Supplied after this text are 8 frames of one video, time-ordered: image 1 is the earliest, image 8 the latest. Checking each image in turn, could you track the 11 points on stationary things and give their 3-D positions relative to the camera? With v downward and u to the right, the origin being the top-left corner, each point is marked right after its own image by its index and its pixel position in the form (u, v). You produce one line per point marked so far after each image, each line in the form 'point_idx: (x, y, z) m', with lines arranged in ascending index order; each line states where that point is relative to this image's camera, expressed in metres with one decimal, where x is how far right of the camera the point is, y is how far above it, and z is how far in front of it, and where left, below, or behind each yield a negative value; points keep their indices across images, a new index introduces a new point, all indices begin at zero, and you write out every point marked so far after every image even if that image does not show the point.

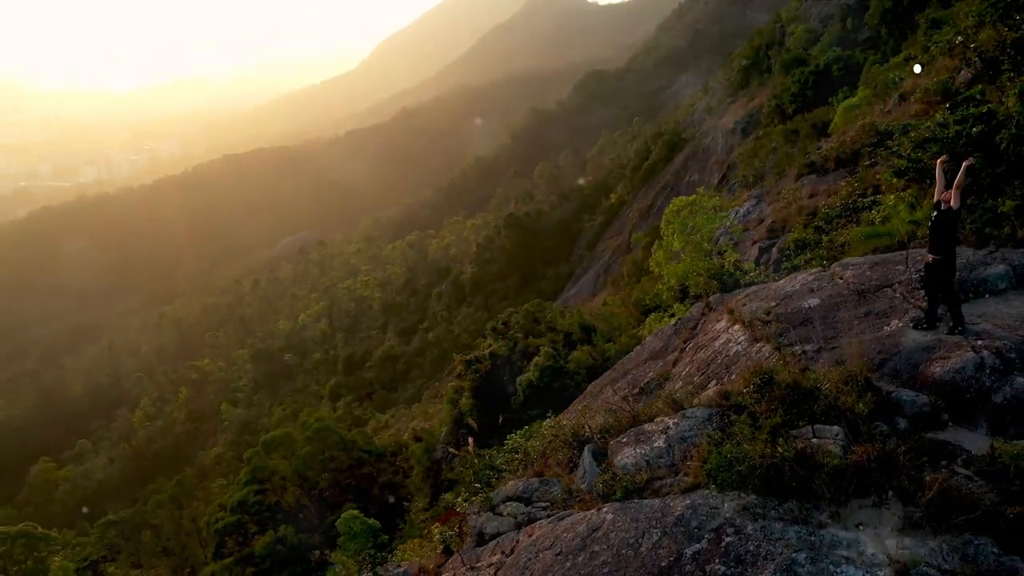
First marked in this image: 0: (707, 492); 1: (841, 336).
0: (+1.1, -1.1, +4.7) m
1: (+2.1, -0.3, +5.5) m
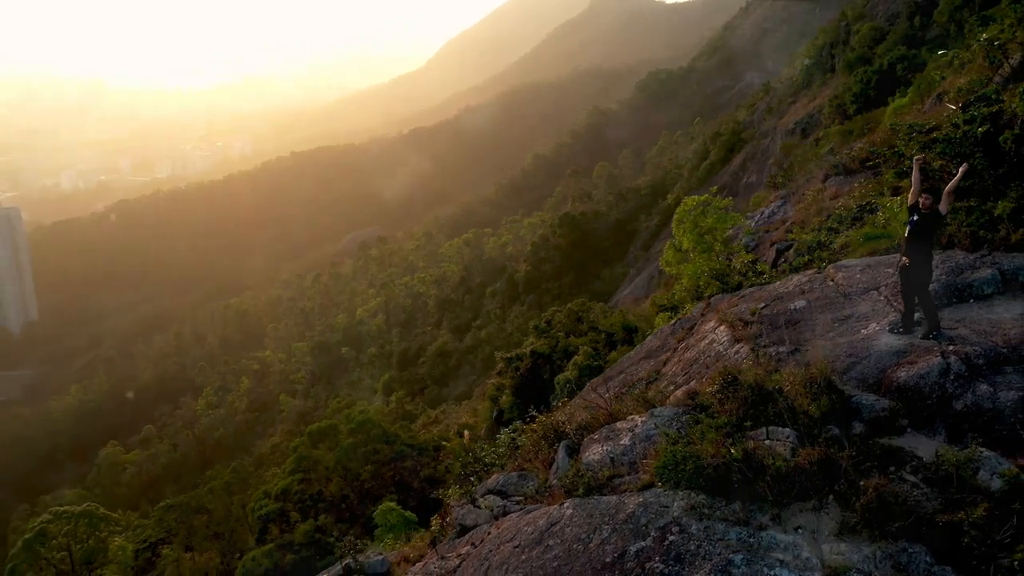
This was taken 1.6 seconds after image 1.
0: (+0.8, -1.1, +4.7) m
1: (+2.0, -0.3, +5.5) m
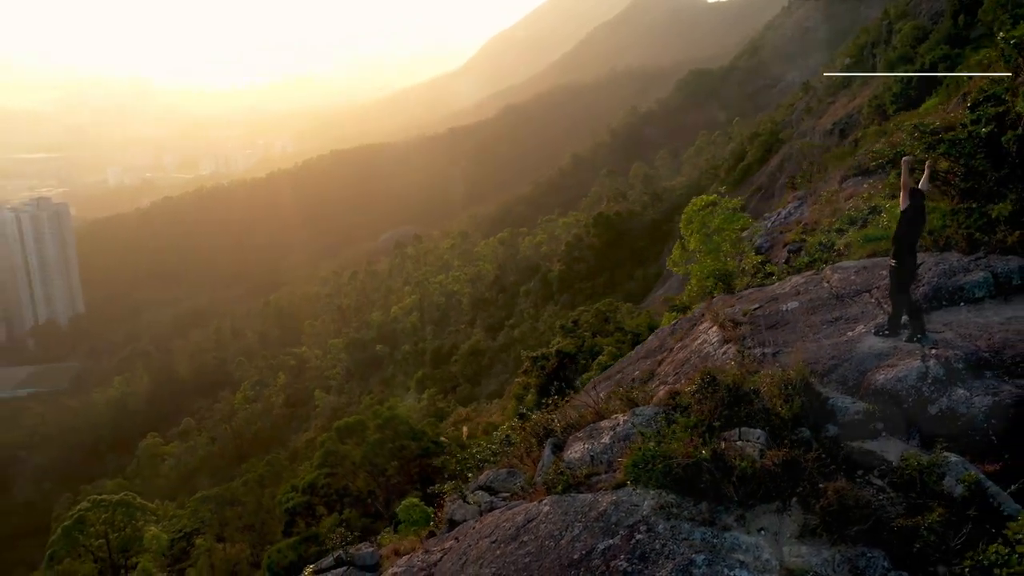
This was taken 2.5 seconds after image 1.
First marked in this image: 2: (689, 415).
0: (+0.6, -1.1, +4.7) m
1: (+1.8, -0.3, +5.4) m
2: (+1.0, -0.7, +4.8) m
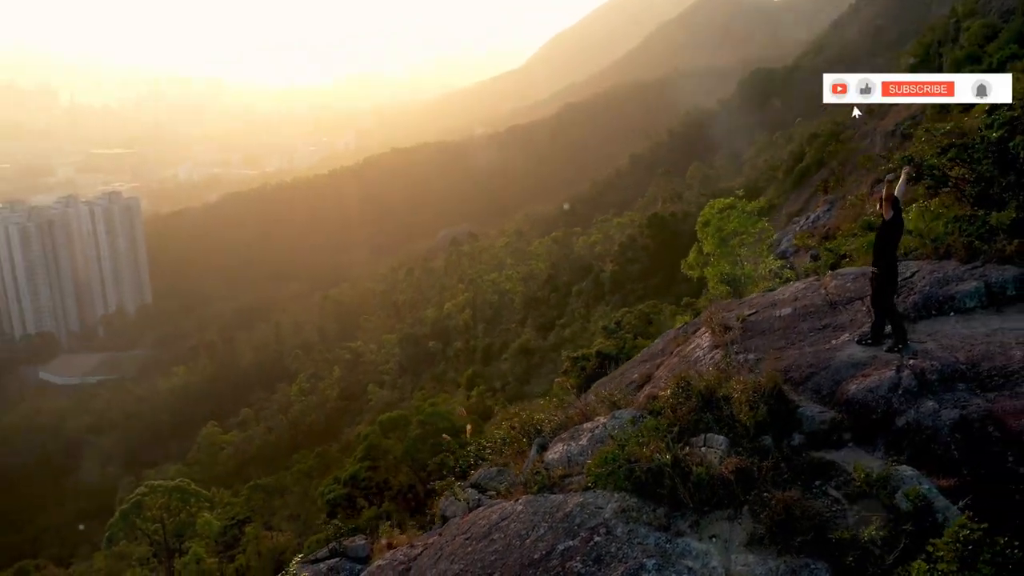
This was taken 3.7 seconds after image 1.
0: (+0.5, -1.1, +4.7) m
1: (+1.7, -0.4, +5.3) m
2: (+0.8, -0.8, +4.8) m
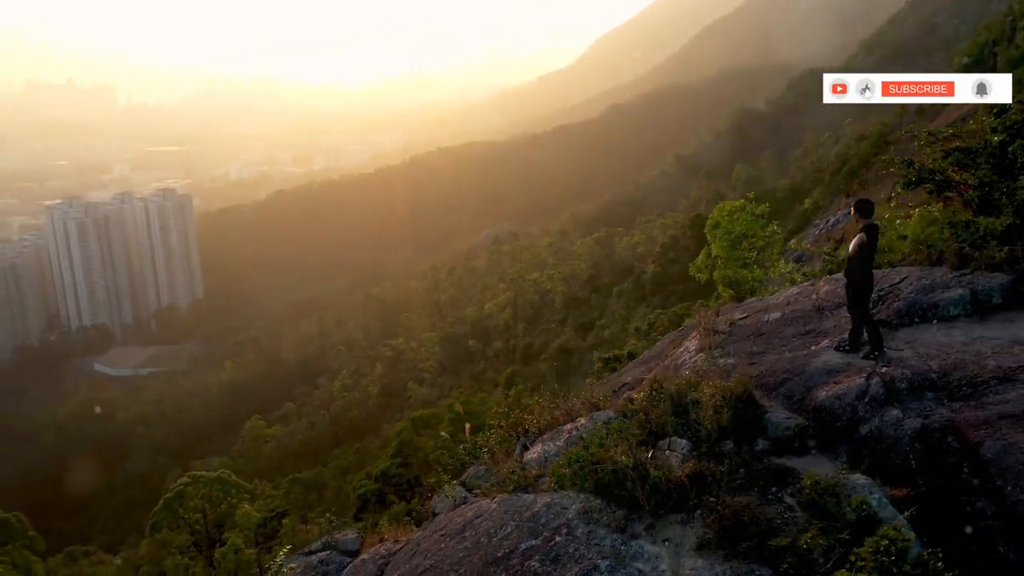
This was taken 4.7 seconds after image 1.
0: (+0.3, -1.1, +4.7) m
1: (+1.6, -0.4, +5.3) m
2: (+0.7, -0.8, +4.8) m
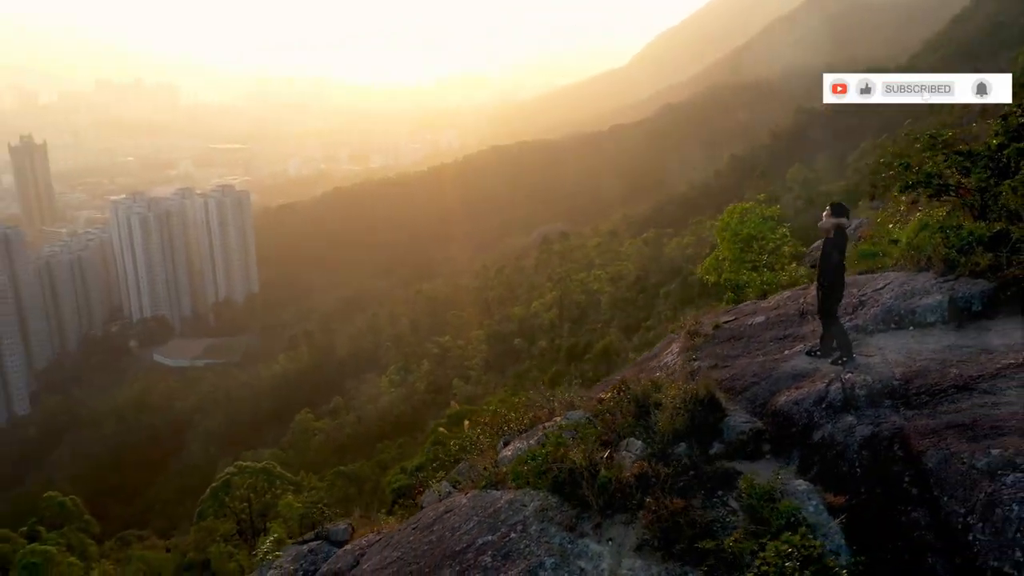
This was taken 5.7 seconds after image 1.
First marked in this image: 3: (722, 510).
0: (+0.1, -1.1, +4.8) m
1: (+1.4, -0.4, +5.3) m
2: (+0.5, -0.8, +4.9) m
3: (+0.9, -1.0, +3.8) m
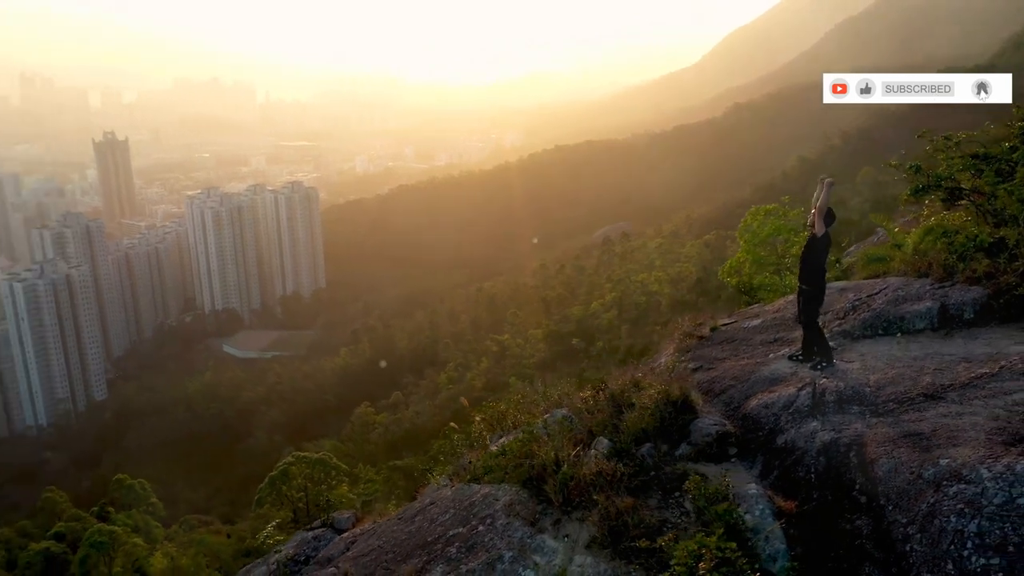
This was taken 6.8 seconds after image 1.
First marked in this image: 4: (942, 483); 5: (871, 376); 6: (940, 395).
0: (-0.1, -1.1, +4.8) m
1: (+1.3, -0.4, +5.2) m
2: (+0.3, -0.8, +4.9) m
3: (+0.7, -1.0, +3.8) m
4: (+1.7, -0.7, +3.3) m
5: (+1.8, -0.4, +4.4) m
6: (+2.0, -0.5, +4.0) m
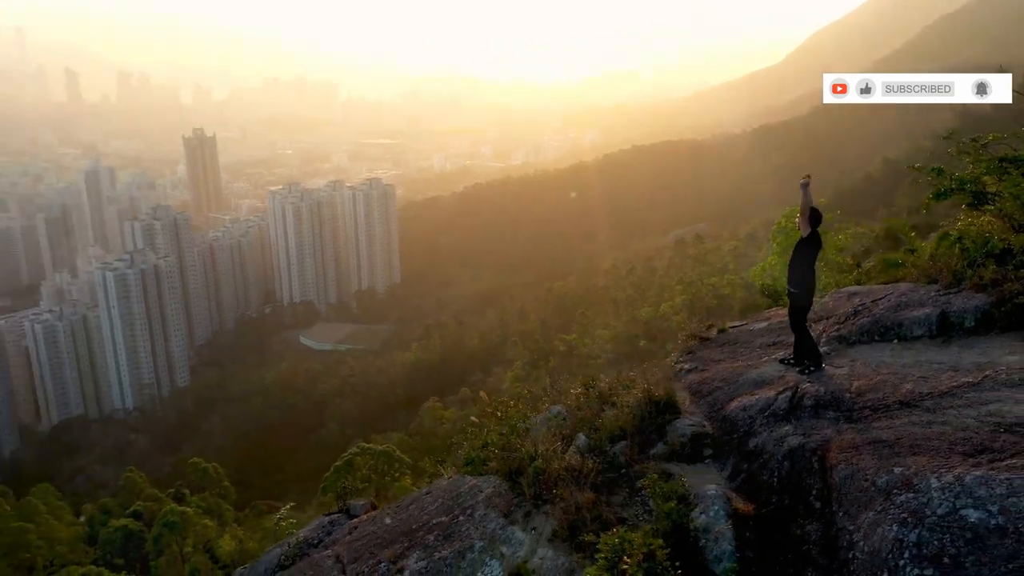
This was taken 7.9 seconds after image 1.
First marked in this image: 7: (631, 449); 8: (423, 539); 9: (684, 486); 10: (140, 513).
0: (-0.2, -1.1, +4.9) m
1: (+1.3, -0.4, +5.2) m
2: (+0.3, -0.8, +4.9) m
3: (+0.6, -1.0, +3.9) m
4: (+1.4, -0.8, +3.2) m
5: (+1.7, -0.5, +4.3) m
6: (+1.8, -0.5, +3.9) m
7: (+0.6, -0.8, +4.3) m
8: (-0.5, -1.3, +4.6) m
9: (+0.8, -0.9, +3.8) m
10: (-8.0, -4.7, +18.0) m
